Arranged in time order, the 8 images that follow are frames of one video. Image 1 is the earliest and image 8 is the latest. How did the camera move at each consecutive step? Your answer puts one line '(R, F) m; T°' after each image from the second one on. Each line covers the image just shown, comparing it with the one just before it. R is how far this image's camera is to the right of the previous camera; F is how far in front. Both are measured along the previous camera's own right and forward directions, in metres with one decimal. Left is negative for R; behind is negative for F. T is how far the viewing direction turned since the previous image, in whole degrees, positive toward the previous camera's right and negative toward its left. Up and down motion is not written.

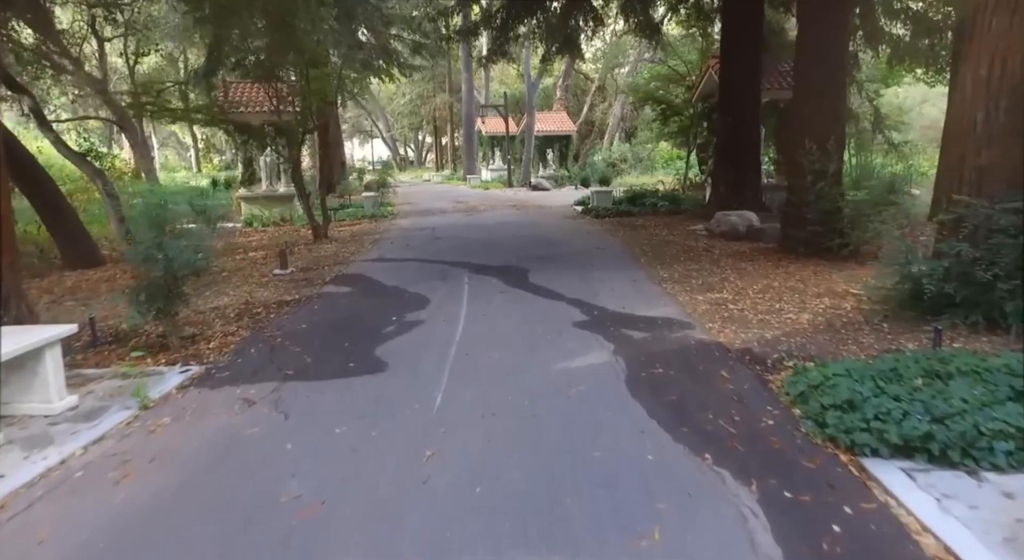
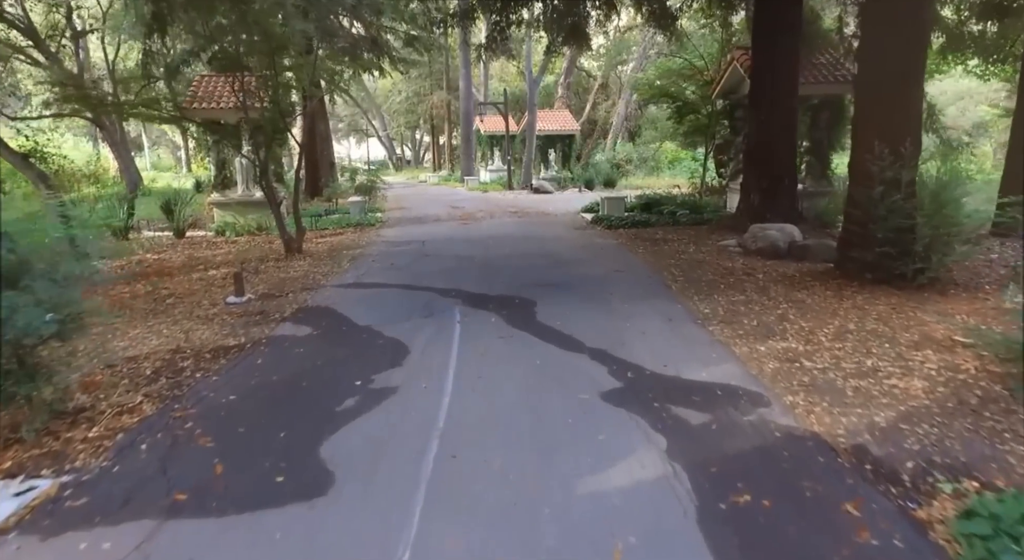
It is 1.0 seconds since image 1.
(0.0, +1.4) m; 0°
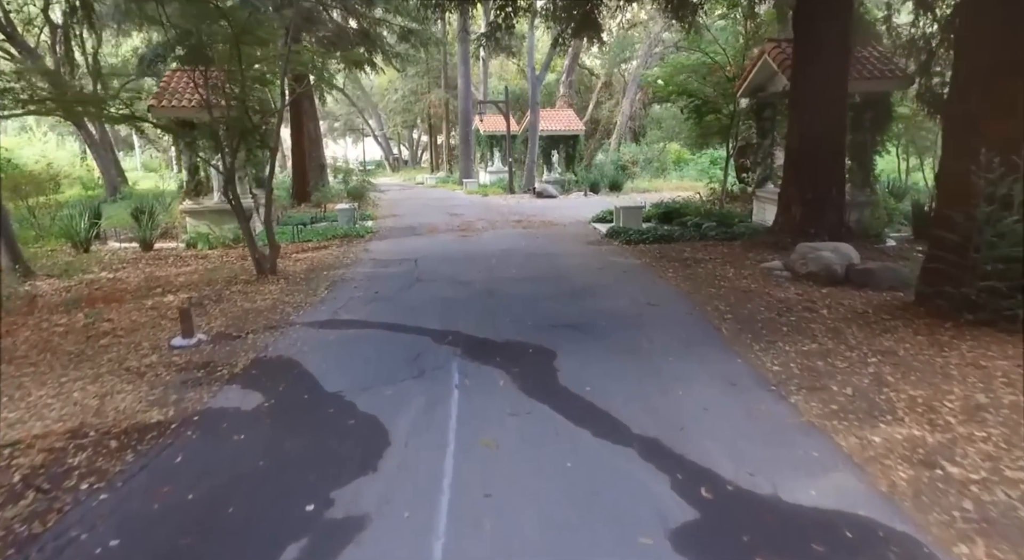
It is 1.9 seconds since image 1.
(-0.1, +1.3) m; 0°
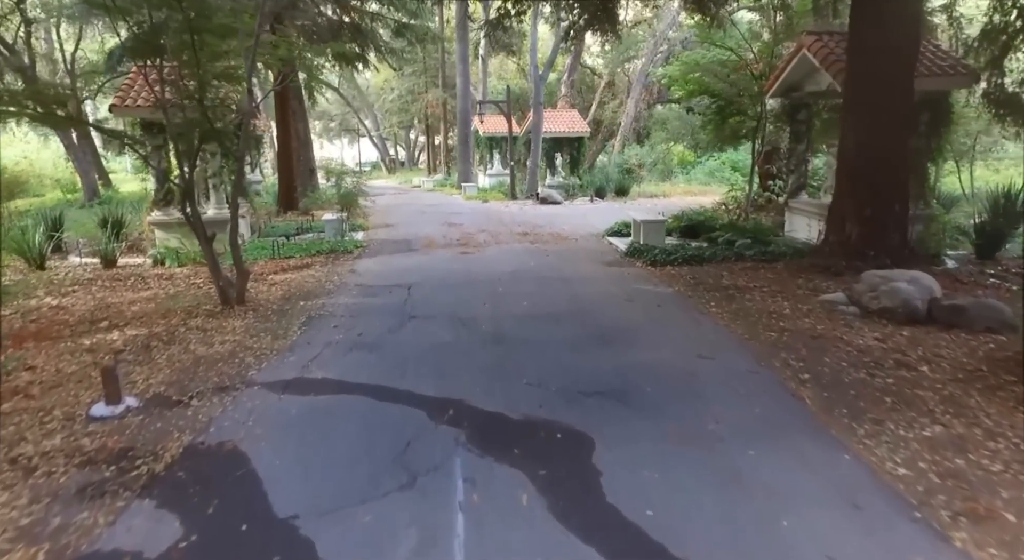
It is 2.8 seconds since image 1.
(-0.2, +1.3) m; 0°
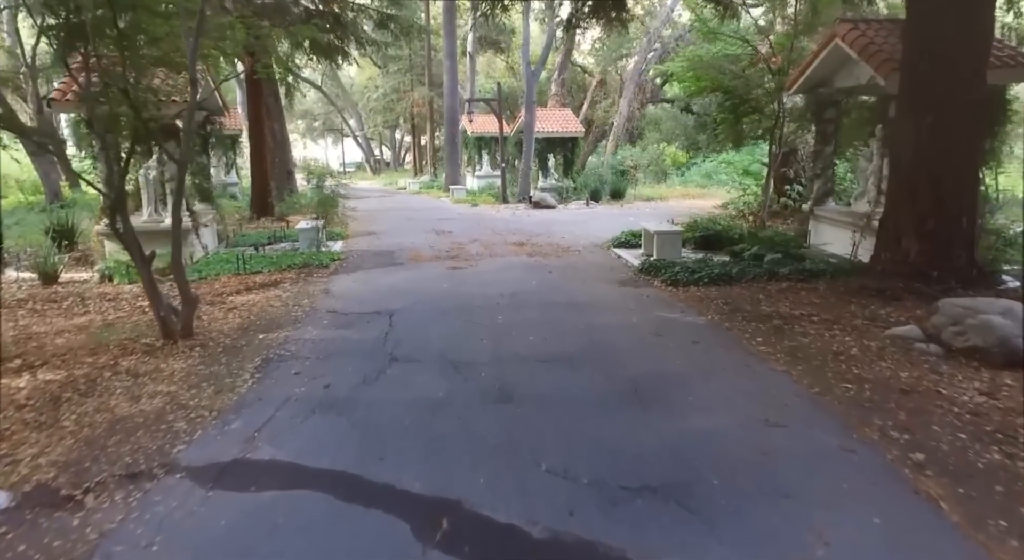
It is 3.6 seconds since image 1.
(-0.2, +1.2) m; +1°
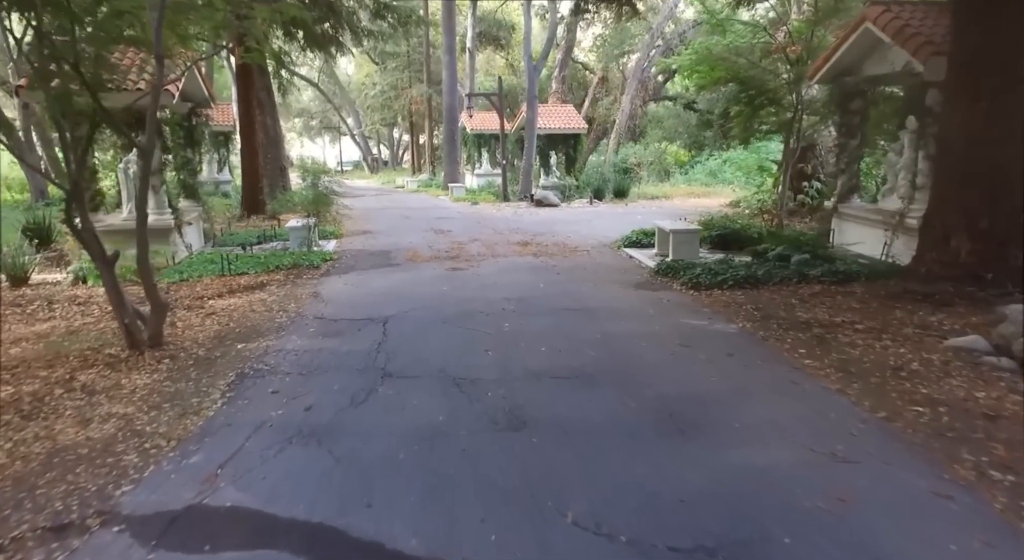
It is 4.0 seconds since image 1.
(-0.1, +0.7) m; 0°
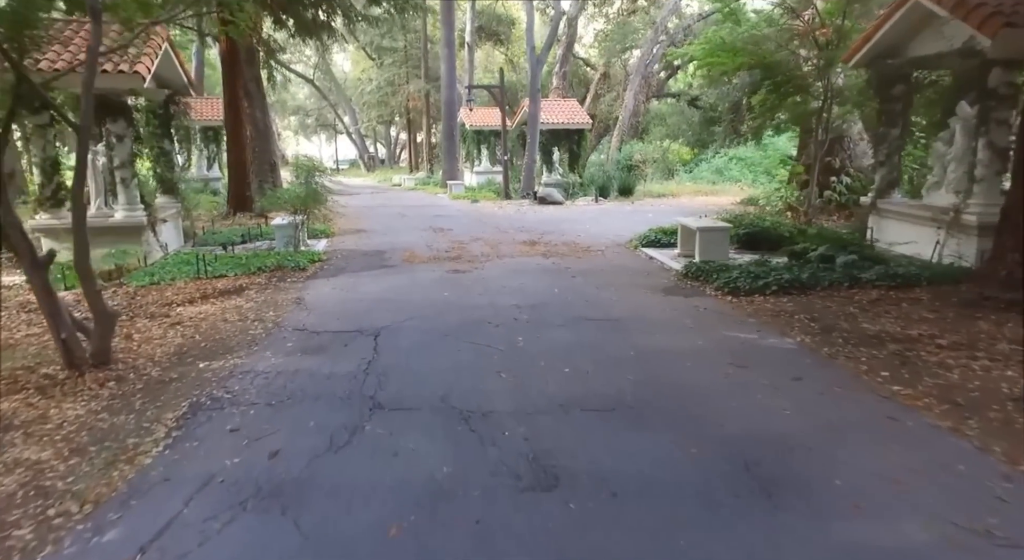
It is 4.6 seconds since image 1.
(-0.1, +0.9) m; 0°
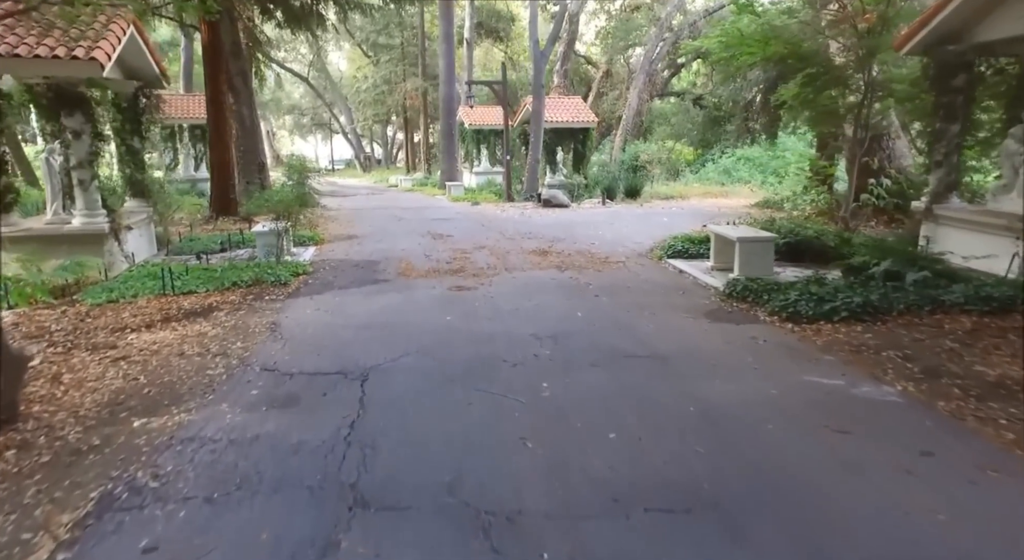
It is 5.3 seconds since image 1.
(-0.2, +1.0) m; 0°
